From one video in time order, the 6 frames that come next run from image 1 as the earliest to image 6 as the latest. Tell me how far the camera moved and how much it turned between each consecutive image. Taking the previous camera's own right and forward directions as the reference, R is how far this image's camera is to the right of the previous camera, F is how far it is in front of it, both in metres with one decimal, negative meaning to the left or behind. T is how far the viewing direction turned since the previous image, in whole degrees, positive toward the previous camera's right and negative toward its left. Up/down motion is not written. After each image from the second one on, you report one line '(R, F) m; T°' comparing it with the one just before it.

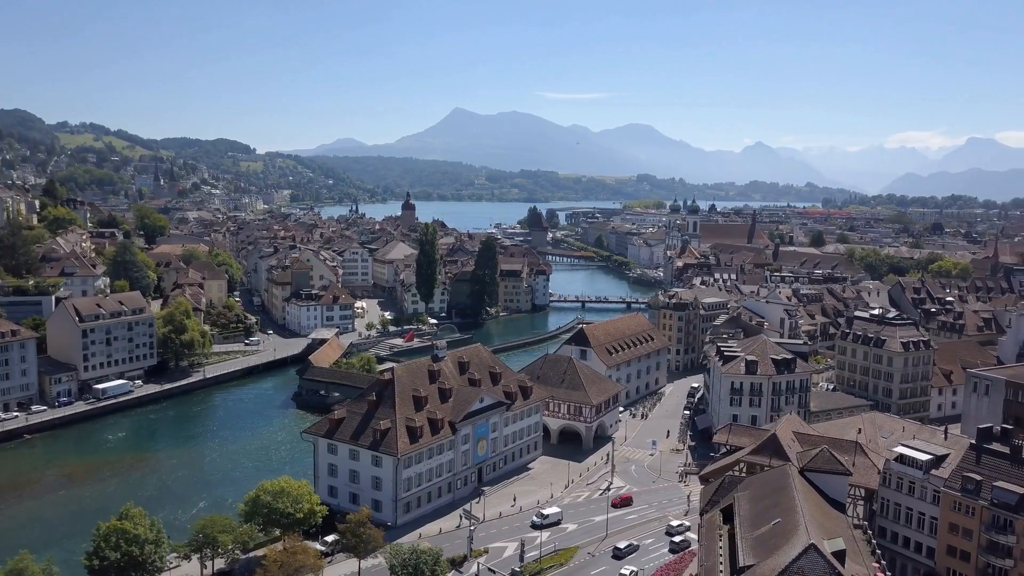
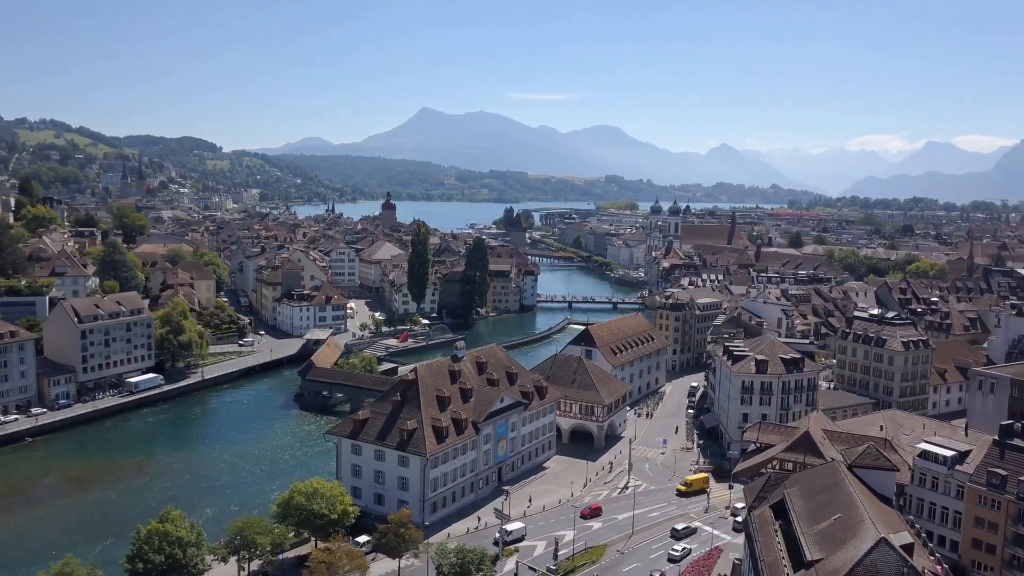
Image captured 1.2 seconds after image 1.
(-1.9, -0.1) m; +2°
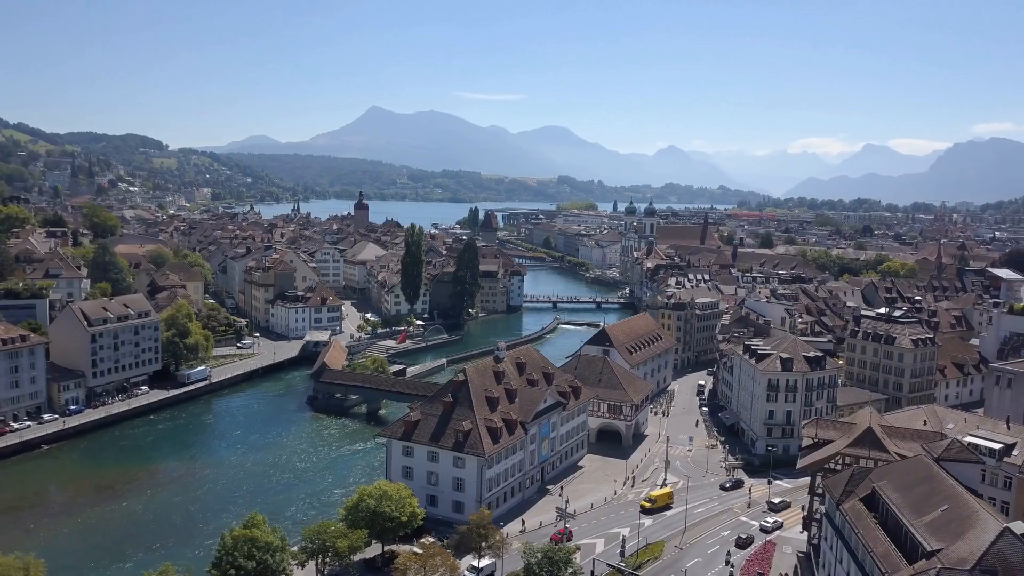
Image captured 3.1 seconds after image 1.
(-3.4, -0.1) m; +3°
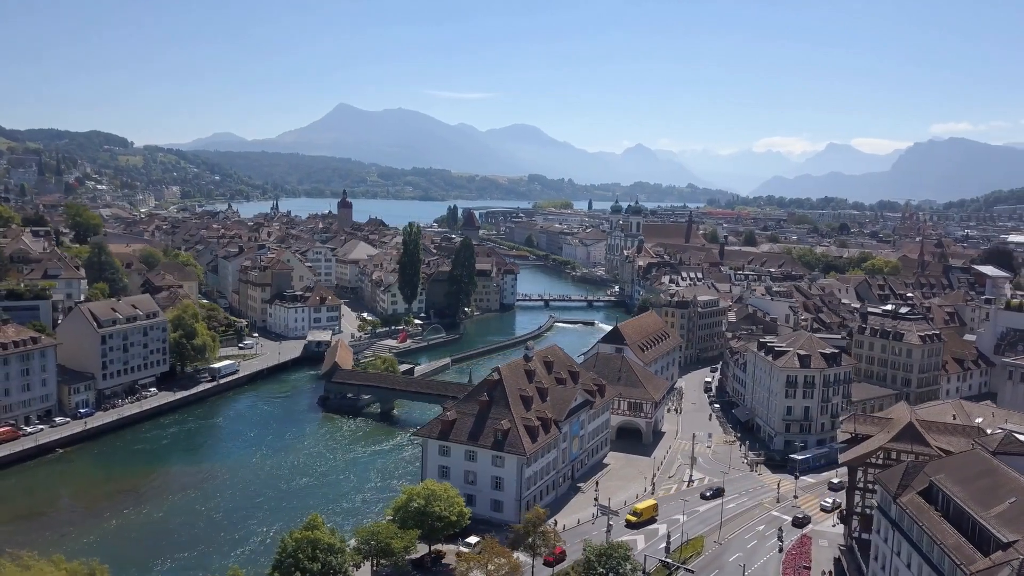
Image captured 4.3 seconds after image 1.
(-2.2, 0.0) m; +2°
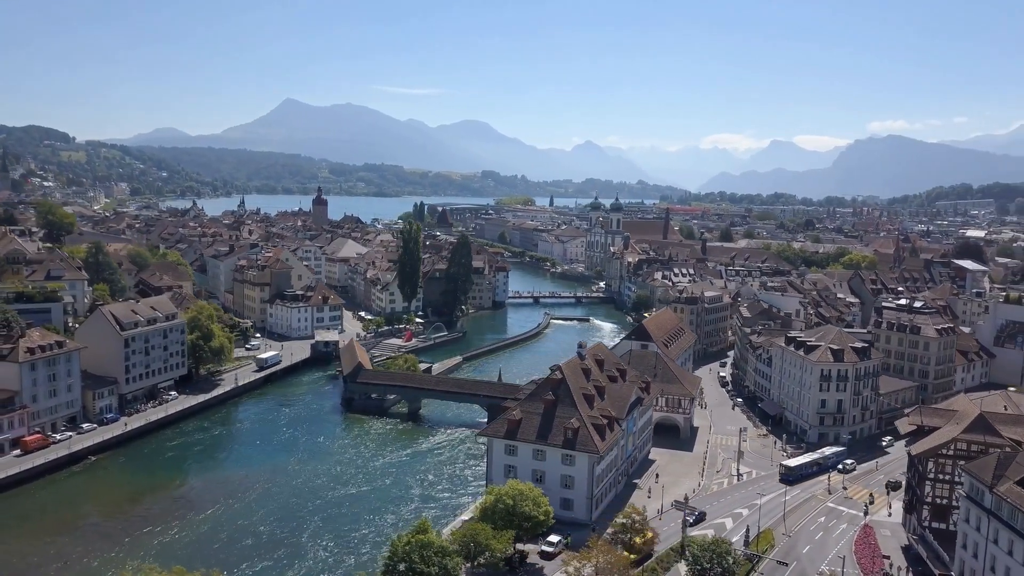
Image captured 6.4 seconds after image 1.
(-3.8, +0.1) m; +3°
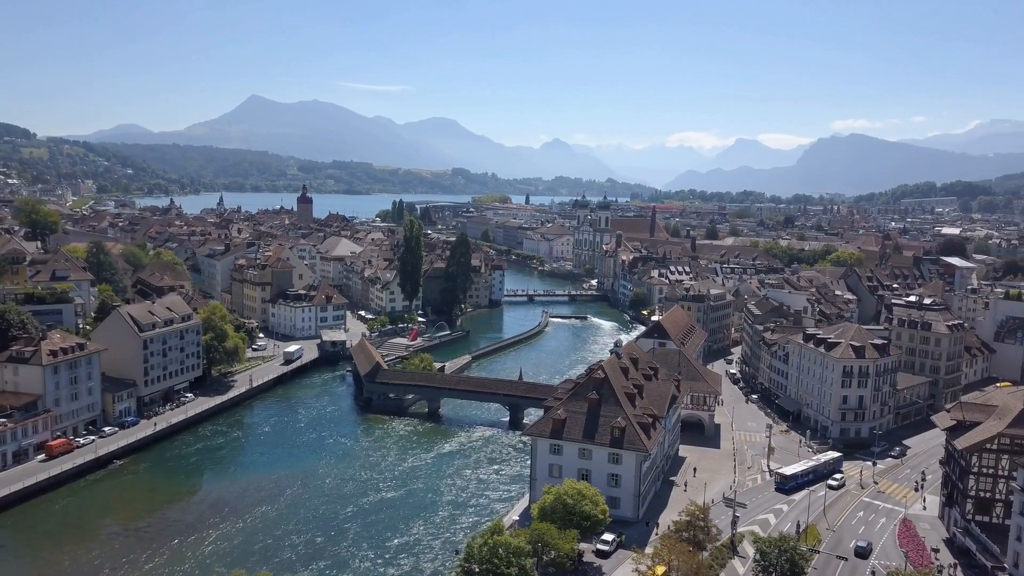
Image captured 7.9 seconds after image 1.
(-2.5, 0.0) m; +2°
